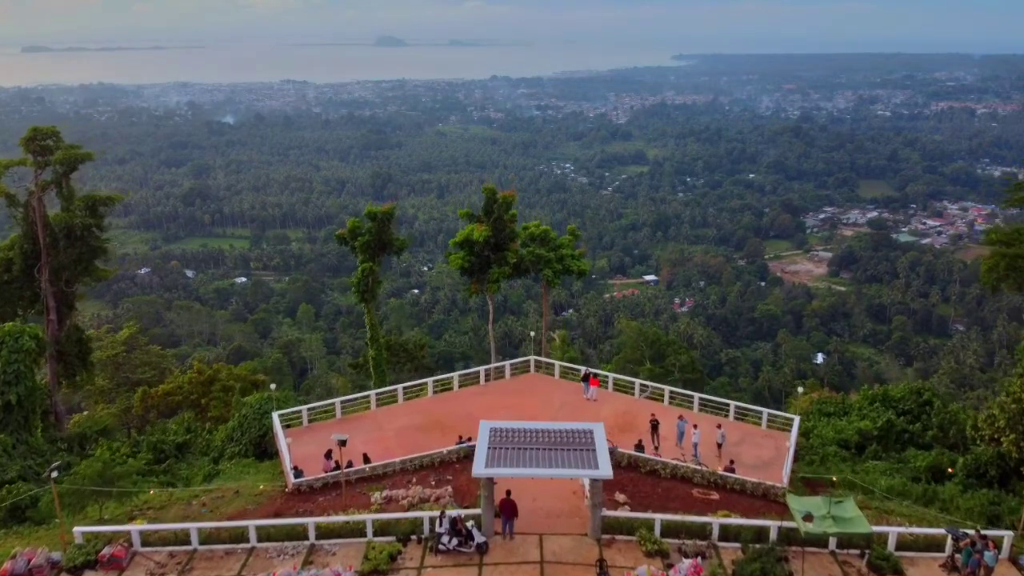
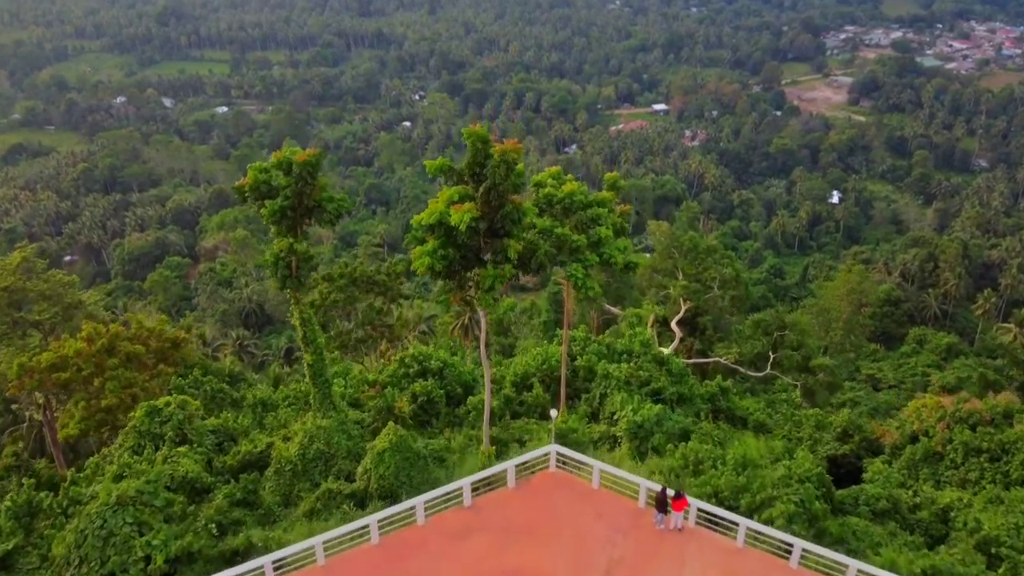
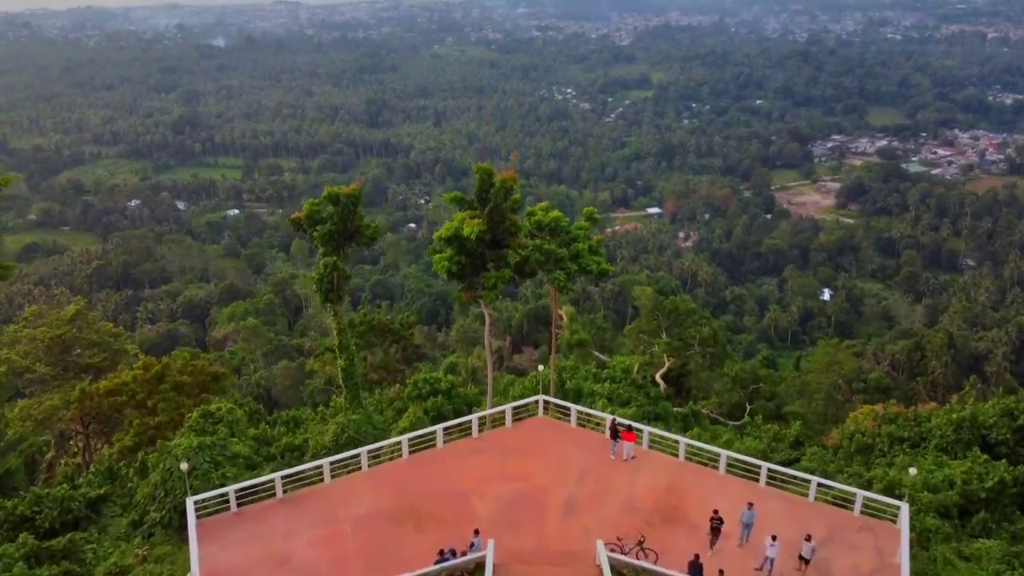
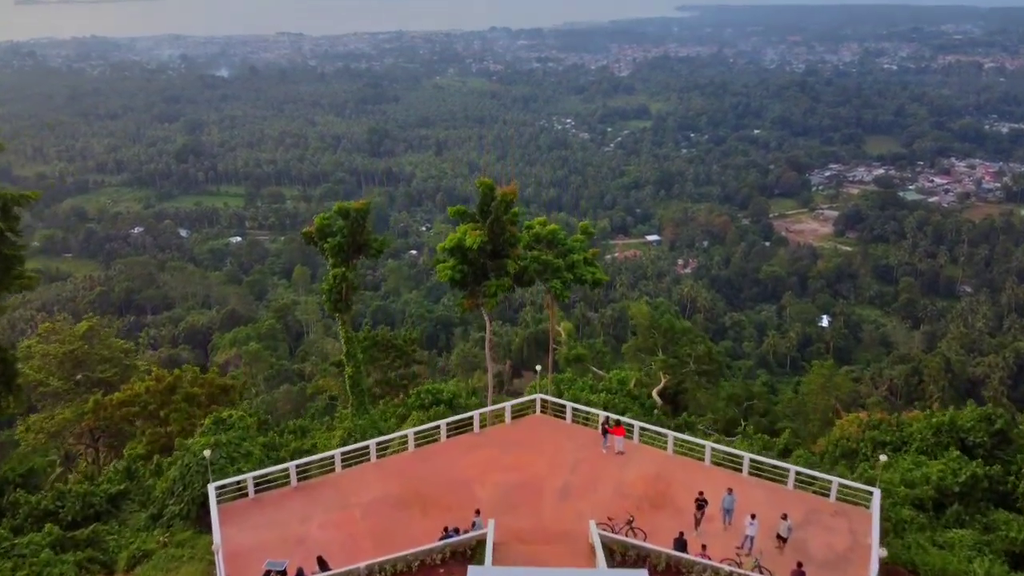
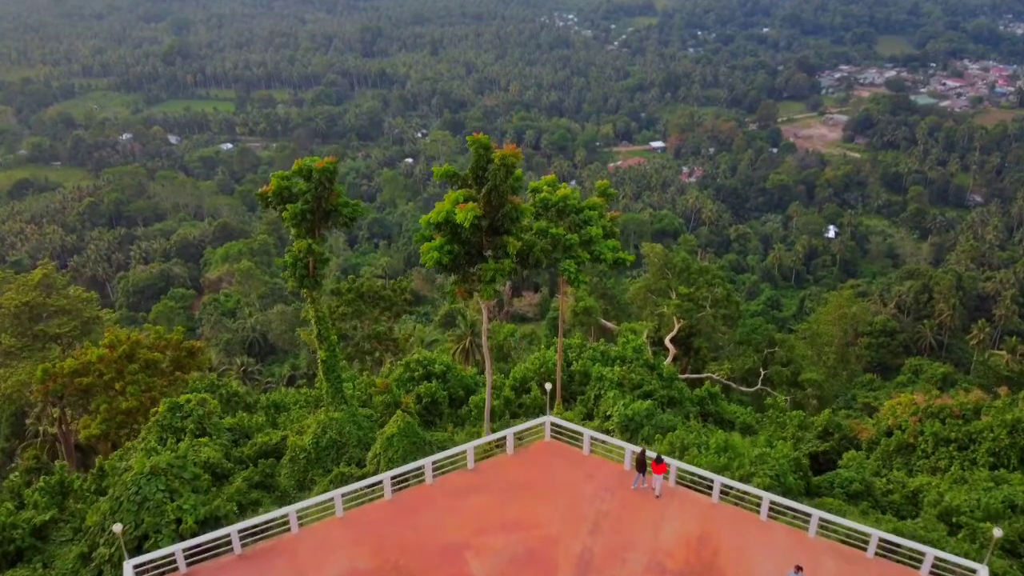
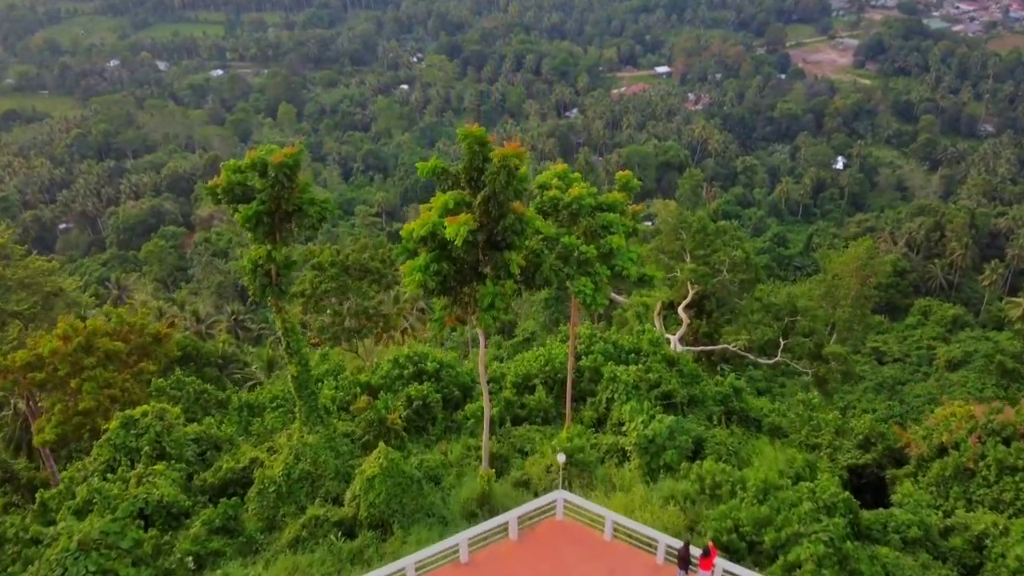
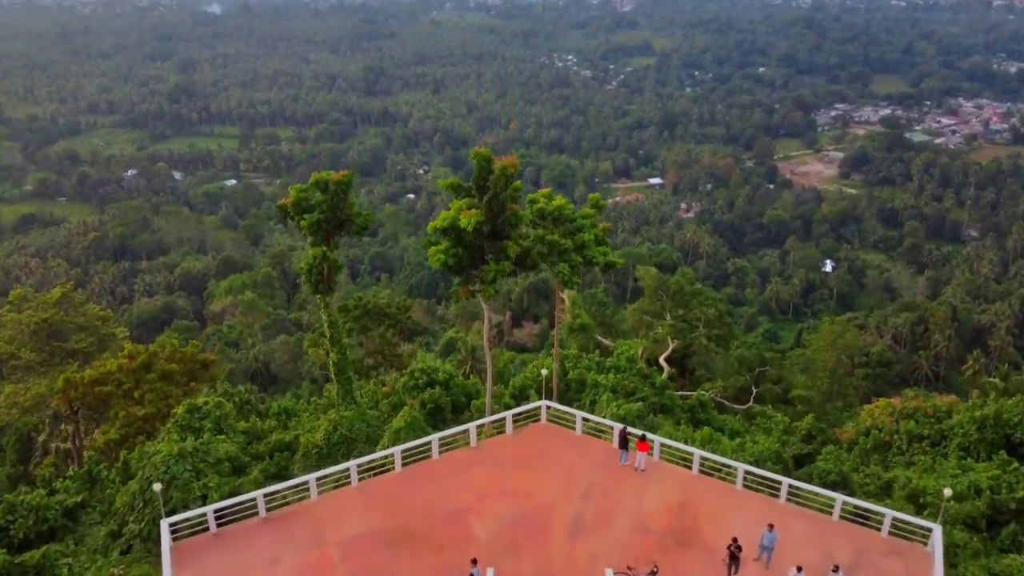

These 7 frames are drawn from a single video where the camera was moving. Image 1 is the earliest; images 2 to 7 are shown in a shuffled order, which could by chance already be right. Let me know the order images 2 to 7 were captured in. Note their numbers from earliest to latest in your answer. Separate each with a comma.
4, 3, 7, 5, 2, 6
